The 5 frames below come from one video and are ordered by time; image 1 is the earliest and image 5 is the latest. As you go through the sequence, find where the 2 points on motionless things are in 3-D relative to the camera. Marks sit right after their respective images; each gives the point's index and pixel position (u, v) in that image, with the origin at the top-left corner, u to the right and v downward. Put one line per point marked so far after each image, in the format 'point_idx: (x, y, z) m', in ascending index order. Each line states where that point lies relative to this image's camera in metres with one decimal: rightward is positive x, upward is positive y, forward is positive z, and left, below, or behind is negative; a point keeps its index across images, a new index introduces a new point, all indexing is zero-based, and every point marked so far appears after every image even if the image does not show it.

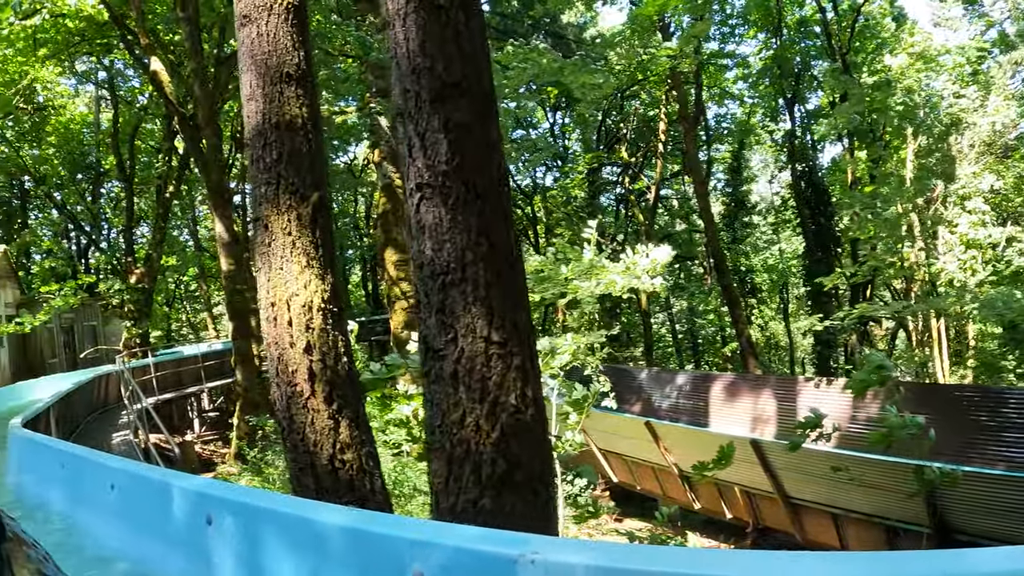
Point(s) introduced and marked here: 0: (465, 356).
0: (-0.1, -0.2, +3.0) m
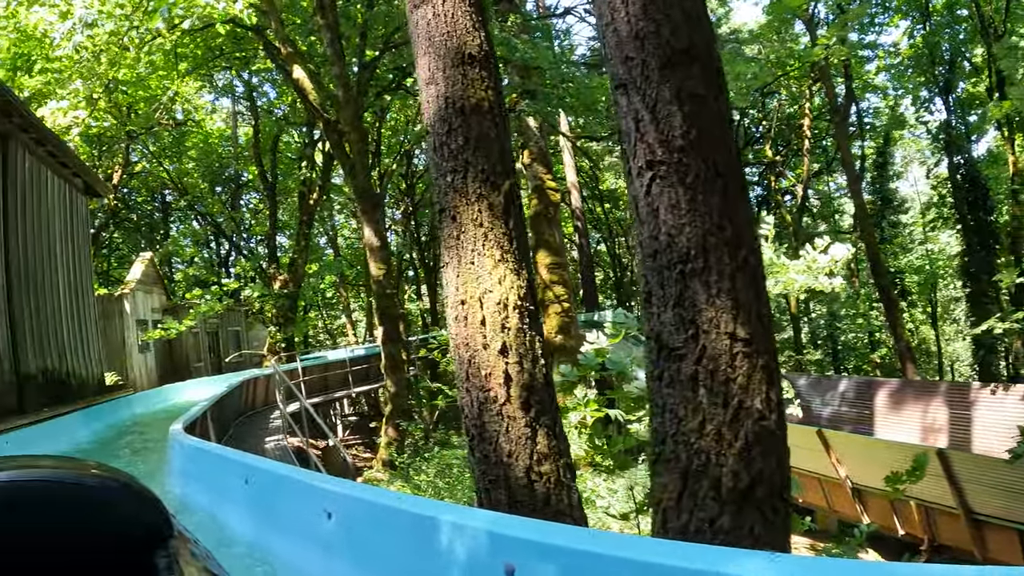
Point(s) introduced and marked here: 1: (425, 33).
0: (+0.4, -0.1, +2.7) m
1: (-0.3, +0.8, +4.1) m
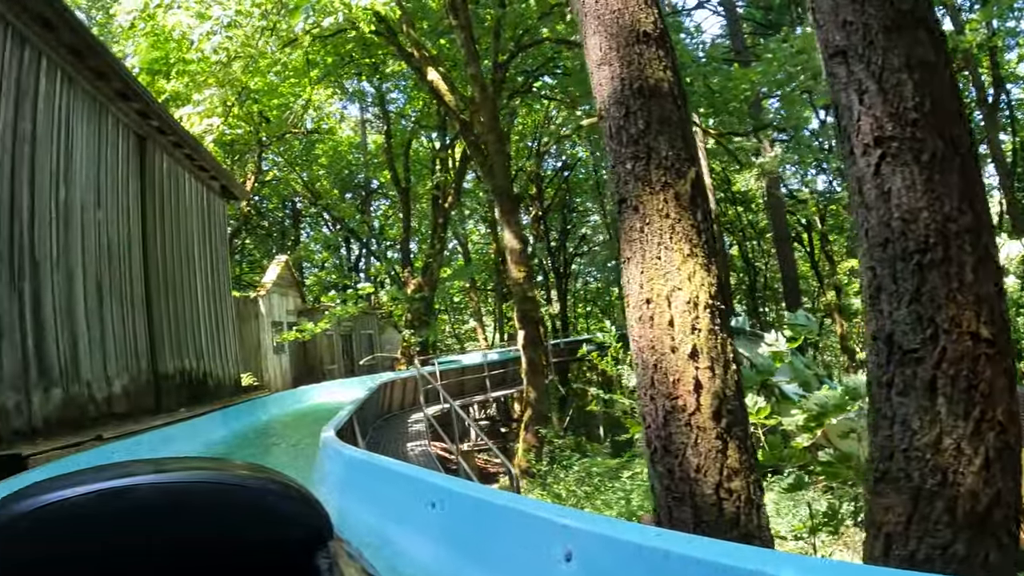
0: (+0.8, -0.1, +2.3) m
1: (+0.3, +0.8, +3.8) m
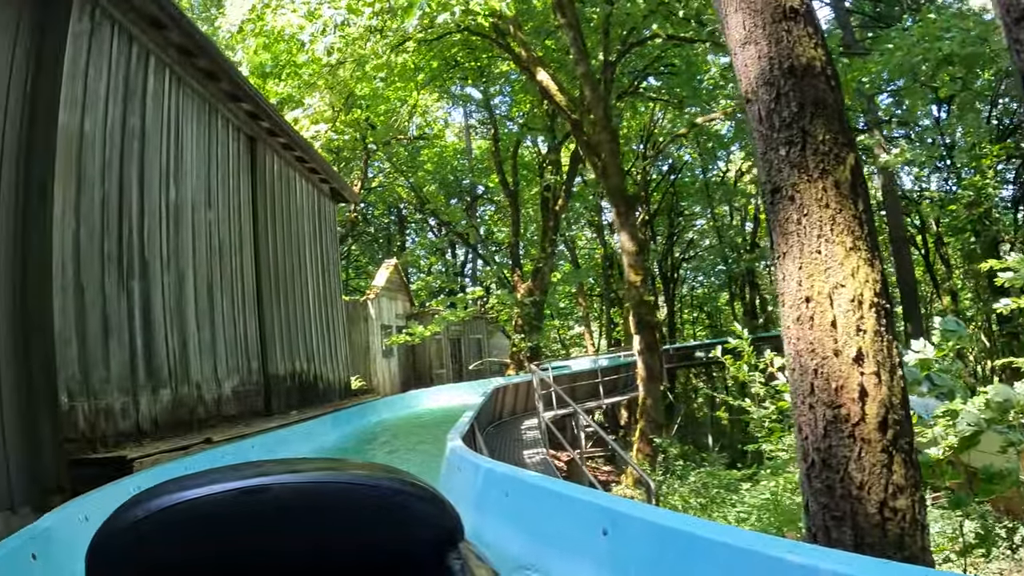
0: (+1.0, -0.1, +2.0) m
1: (+0.6, +0.8, +3.5) m
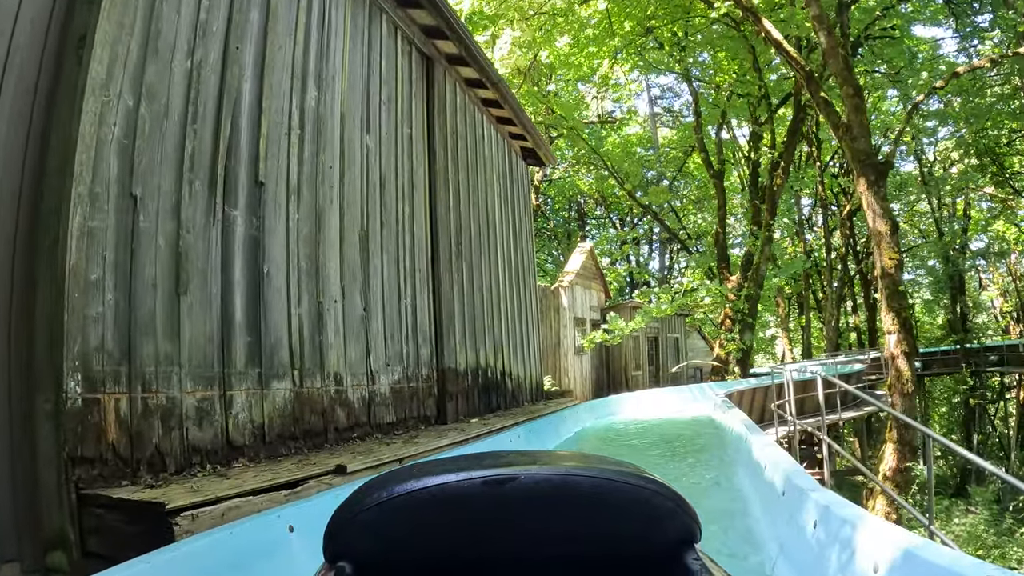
0: (+1.3, 0.0, +0.3) m
1: (+1.2, +0.9, +1.9) m
